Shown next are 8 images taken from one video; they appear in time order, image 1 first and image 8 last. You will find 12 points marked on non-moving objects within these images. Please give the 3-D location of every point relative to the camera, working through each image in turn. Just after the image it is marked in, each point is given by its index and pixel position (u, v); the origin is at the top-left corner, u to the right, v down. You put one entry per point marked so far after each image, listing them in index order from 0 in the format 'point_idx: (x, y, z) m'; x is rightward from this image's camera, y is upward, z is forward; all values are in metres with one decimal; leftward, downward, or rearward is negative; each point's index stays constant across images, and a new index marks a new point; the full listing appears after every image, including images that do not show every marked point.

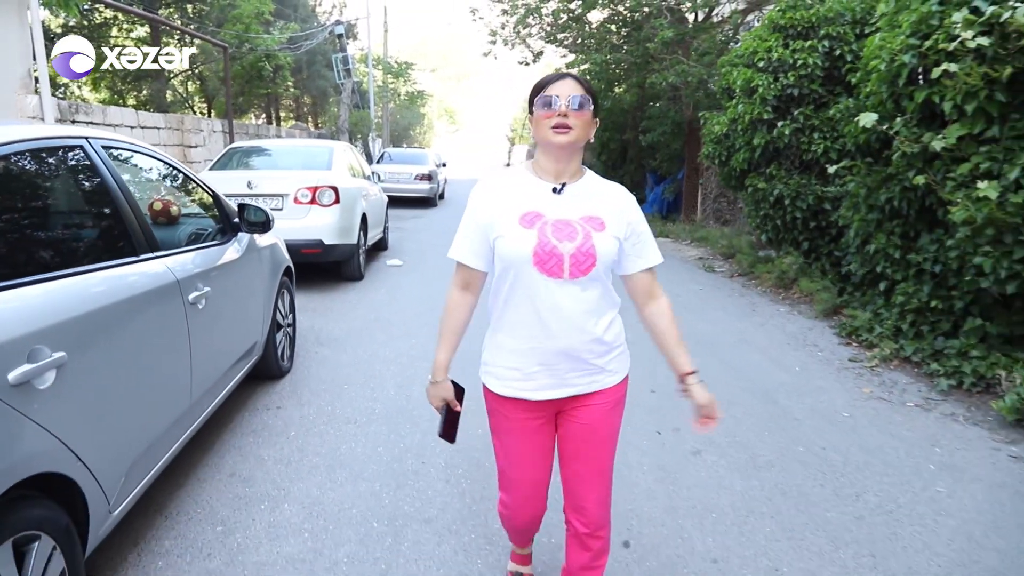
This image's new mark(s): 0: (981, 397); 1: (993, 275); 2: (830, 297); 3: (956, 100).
0: (+2.7, -0.6, +4.4) m
1: (+2.7, +0.1, +4.3) m
2: (+2.6, -0.1, +6.3) m
3: (+2.5, +1.1, +4.3) m
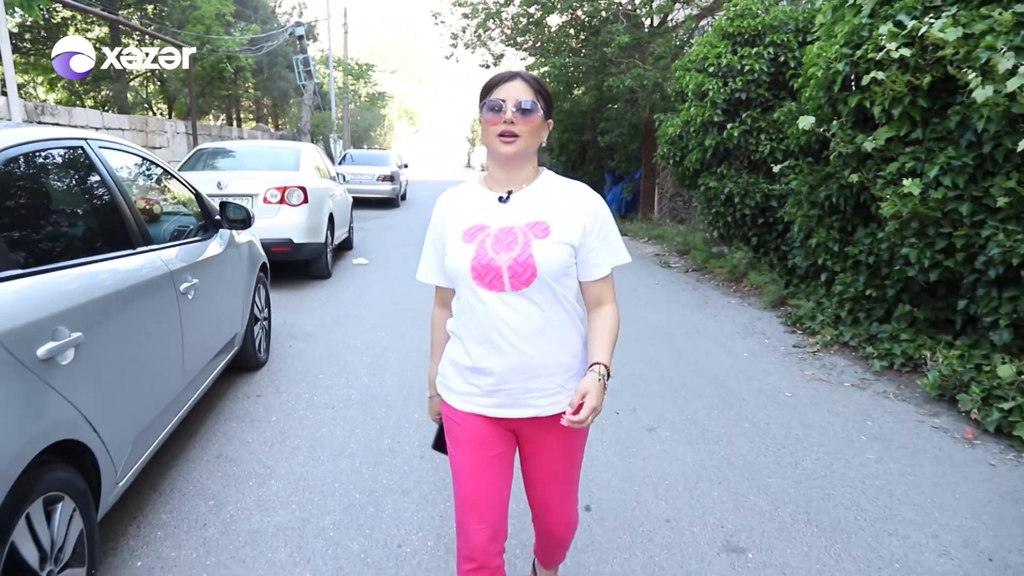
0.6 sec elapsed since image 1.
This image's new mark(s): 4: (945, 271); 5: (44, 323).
0: (+2.5, -0.5, +4.8) m
1: (+2.5, +0.1, +4.7) m
2: (+2.3, 0.0, +6.7) m
3: (+2.3, +1.1, +4.7) m
4: (+2.6, +0.1, +4.6) m
5: (-1.3, -0.1, +2.2) m
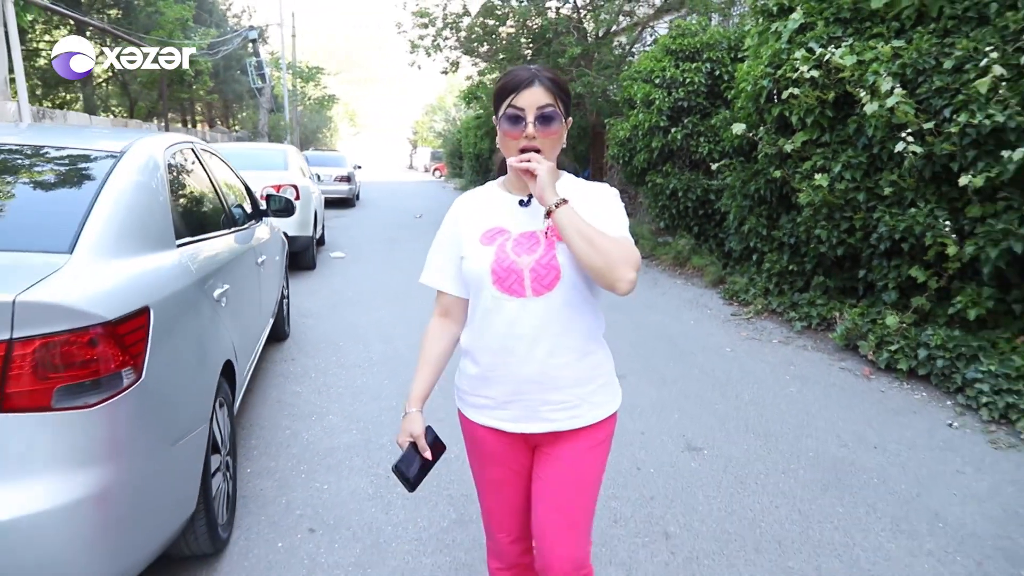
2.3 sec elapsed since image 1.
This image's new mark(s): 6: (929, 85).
0: (+2.4, -0.3, +6.0) m
1: (+2.4, +0.3, +5.8) m
2: (+2.1, +0.2, +7.8) m
3: (+2.2, +1.3, +5.9) m
4: (+2.5, +0.3, +5.8) m
5: (-1.2, 0.0, +3.1) m
6: (+2.7, +1.3, +4.9) m
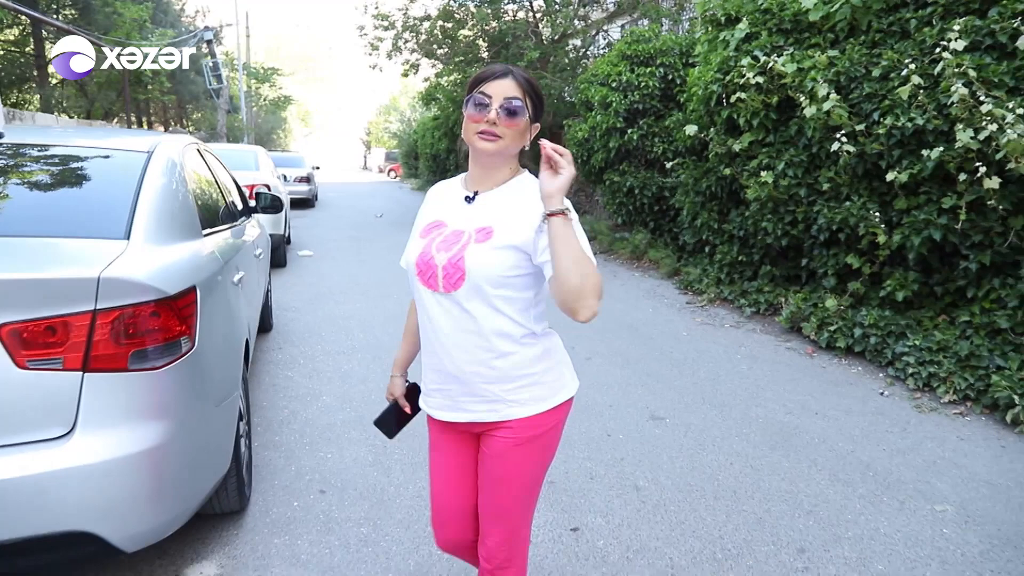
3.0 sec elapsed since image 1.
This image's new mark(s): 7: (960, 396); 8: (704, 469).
0: (+2.2, -0.2, +6.5) m
1: (+2.2, +0.4, +6.4) m
2: (+1.7, +0.3, +8.4) m
3: (+2.0, +1.4, +6.4) m
4: (+2.3, +0.4, +6.3) m
5: (-1.2, +0.1, +3.4) m
6: (+2.5, +1.4, +5.5) m
7: (+2.7, -0.6, +4.6) m
8: (+1.0, -0.9, +3.9) m
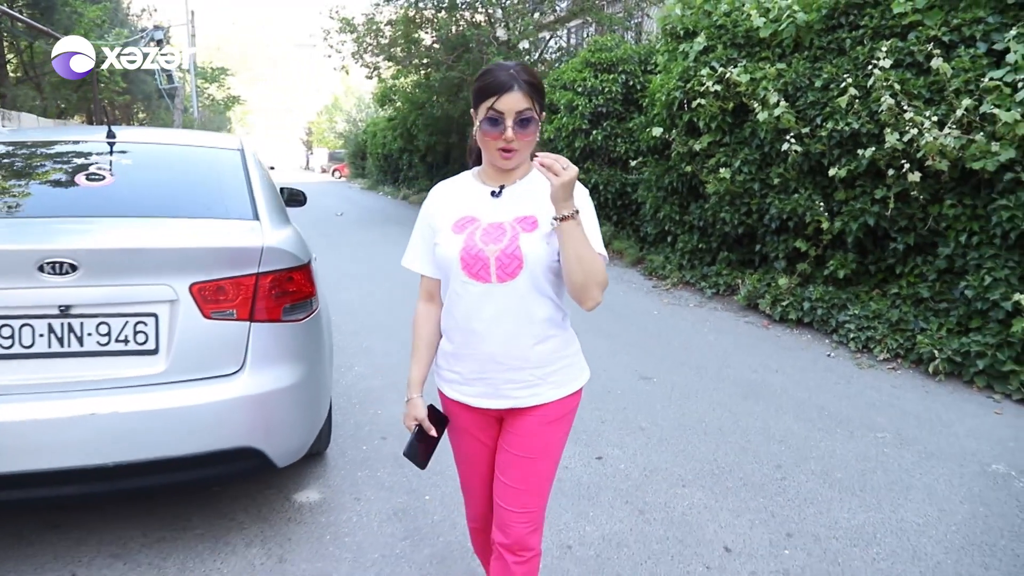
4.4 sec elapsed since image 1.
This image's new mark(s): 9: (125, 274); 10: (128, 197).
0: (+2.1, -0.1, +7.4) m
1: (+2.1, +0.6, +7.3) m
2: (+1.5, +0.4, +9.2) m
3: (+1.8, +1.6, +7.3) m
4: (+2.2, +0.6, +7.2) m
5: (-1.1, +0.2, +4.0) m
6: (+2.4, +1.6, +6.4) m
7: (+2.7, -0.5, +5.5) m
8: (+1.1, -0.8, +4.7) m
9: (-1.3, 0.0, +2.6) m
10: (-1.6, +0.4, +3.2) m
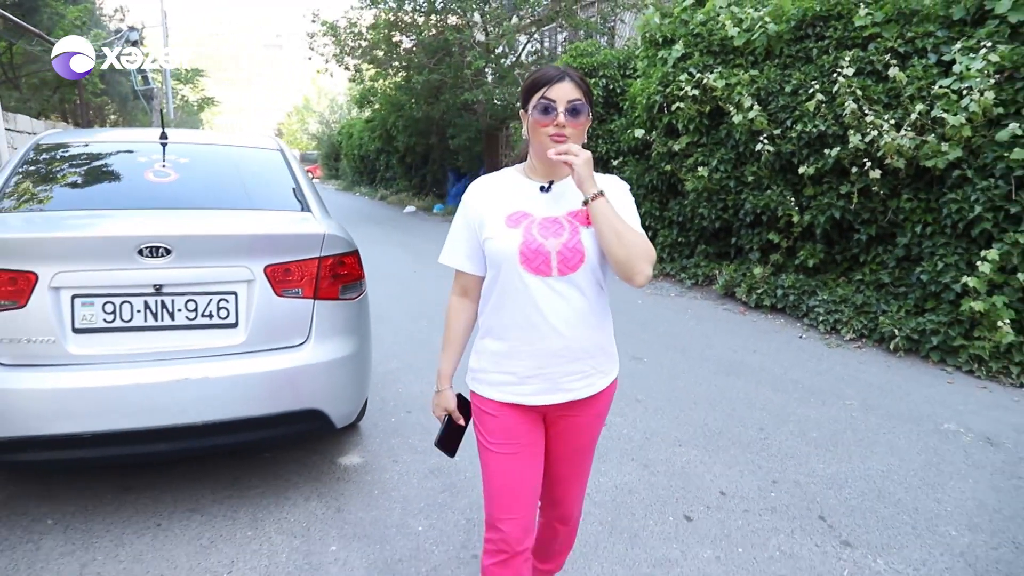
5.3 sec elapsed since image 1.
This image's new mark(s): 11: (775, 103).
0: (+2.0, 0.0, +8.0) m
1: (+2.0, +0.7, +7.8) m
2: (+1.3, +0.5, +9.7) m
3: (+1.8, +1.7, +7.8) m
4: (+2.1, +0.7, +7.8) m
5: (-1.0, +0.3, +4.4) m
6: (+2.4, +1.7, +6.9) m
7: (+2.7, -0.4, +6.1) m
8: (+1.1, -0.7, +5.2) m
9: (-1.2, +0.1, +3.1) m
10: (-1.5, +0.4, +3.6) m
11: (+2.4, +1.7, +7.0) m
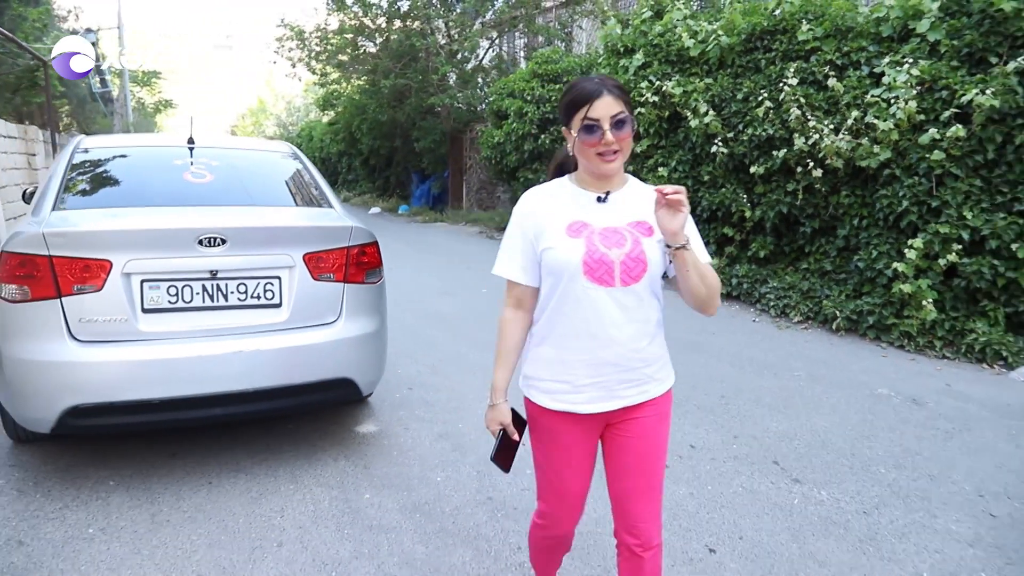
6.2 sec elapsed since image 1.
0: (+1.7, +0.1, +8.6) m
1: (+1.7, +0.8, +8.5) m
2: (+0.9, +0.6, +10.4) m
3: (+1.5, +1.8, +8.5) m
4: (+1.9, +0.8, +8.4) m
5: (-1.1, +0.3, +4.9) m
6: (+2.1, +1.8, +7.6) m
7: (+2.6, -0.2, +6.8) m
8: (+1.0, -0.6, +5.8) m
9: (-1.2, +0.2, +3.5) m
10: (-1.5, +0.5, +4.1) m
11: (+2.1, +1.8, +7.7) m
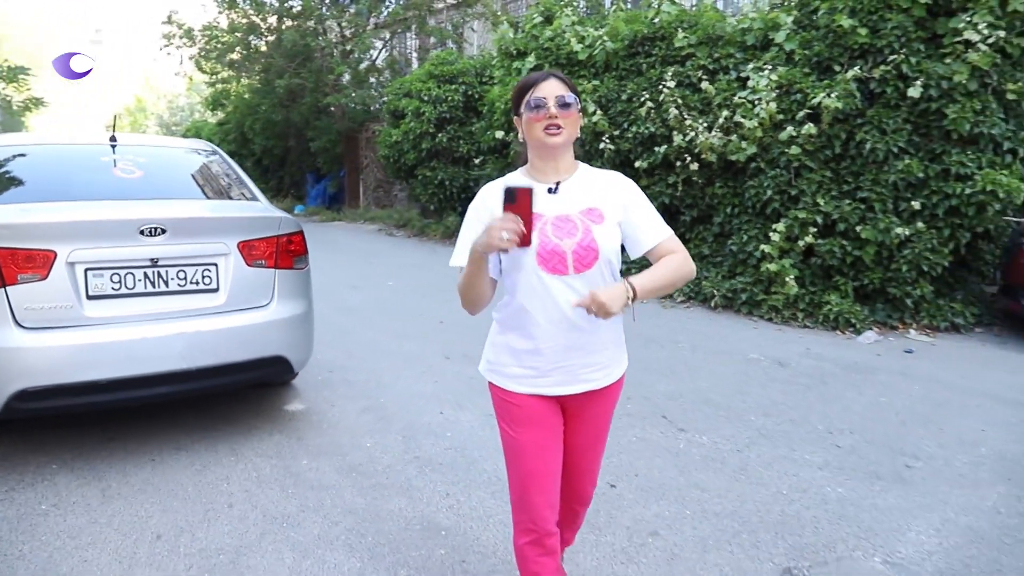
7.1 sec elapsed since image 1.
0: (+0.6, +0.3, +9.3) m
1: (+0.6, +0.9, +9.1) m
2: (-0.4, +0.7, +10.8) m
3: (+0.3, +1.9, +9.1) m
4: (+0.7, +0.9, +9.1) m
5: (-1.7, +0.4, +5.2) m
6: (+1.1, +1.9, +8.3) m
7: (+1.7, -0.1, +7.5) m
8: (+0.3, -0.5, +6.3) m
9: (-1.6, +0.3, +3.8) m
10: (-2.0, +0.6, +4.3) m
11: (+1.1, +1.9, +8.3) m
